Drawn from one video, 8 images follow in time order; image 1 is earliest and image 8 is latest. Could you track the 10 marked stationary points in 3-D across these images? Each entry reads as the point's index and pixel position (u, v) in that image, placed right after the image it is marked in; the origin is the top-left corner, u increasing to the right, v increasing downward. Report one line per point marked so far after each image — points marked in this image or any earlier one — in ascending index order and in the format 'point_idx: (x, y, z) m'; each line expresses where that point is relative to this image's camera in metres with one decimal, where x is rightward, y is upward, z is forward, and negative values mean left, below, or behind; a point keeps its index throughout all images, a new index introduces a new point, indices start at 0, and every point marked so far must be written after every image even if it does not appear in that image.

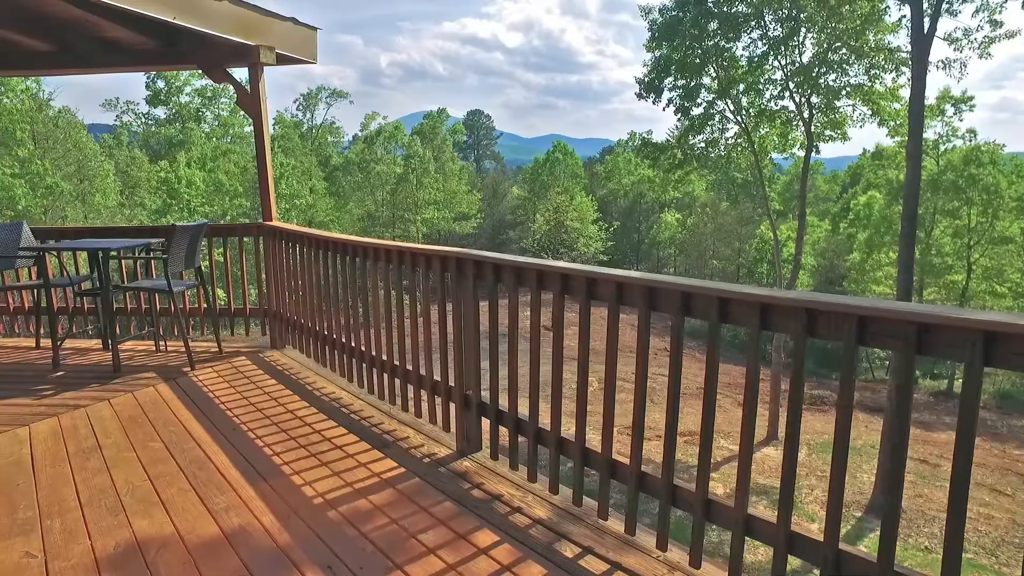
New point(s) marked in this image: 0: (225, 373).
0: (-1.8, -0.6, +4.5) m
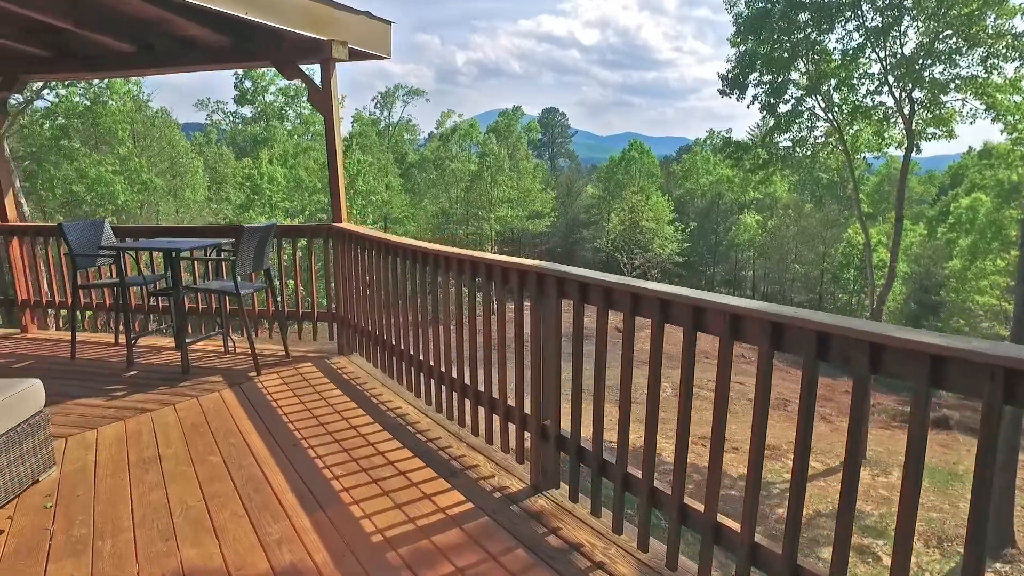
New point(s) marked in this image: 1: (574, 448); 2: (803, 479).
0: (-1.4, -0.6, +4.3) m
1: (+0.2, -0.6, +2.5) m
2: (+0.7, -0.5, +1.7) m
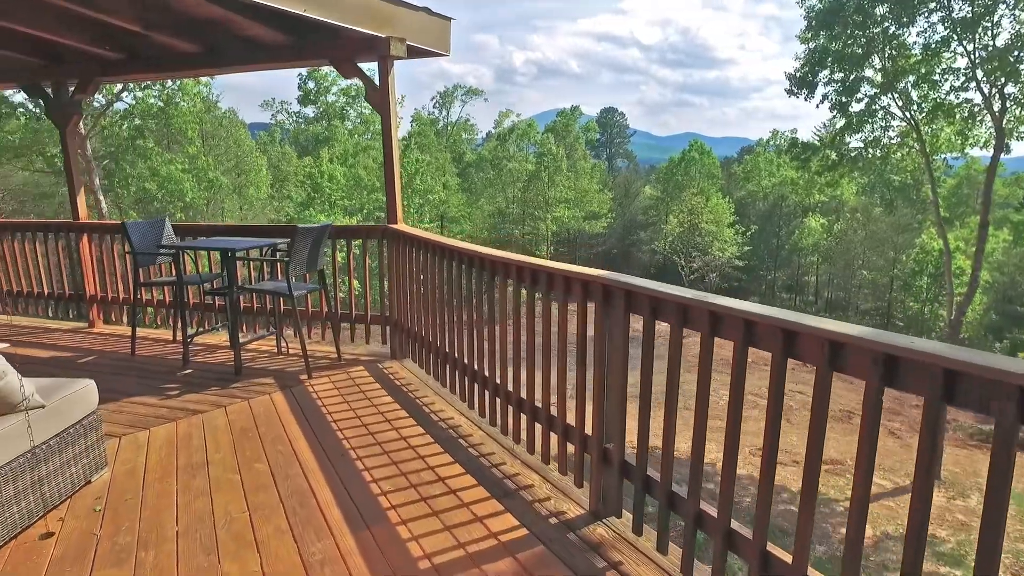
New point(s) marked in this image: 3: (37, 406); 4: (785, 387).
0: (-1.0, -0.6, +4.2) m
1: (+0.4, -0.6, +2.3) m
2: (+0.8, -0.5, +1.4) m
3: (-1.9, -0.5, +2.7) m
4: (+0.7, -0.2, +1.7) m
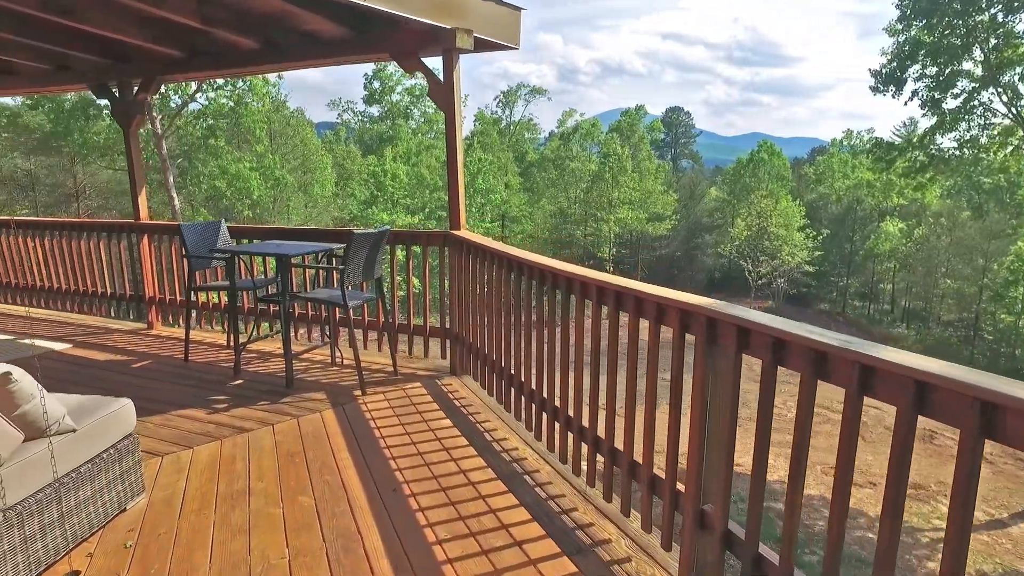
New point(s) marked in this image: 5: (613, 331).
0: (-0.6, -0.7, +3.9) m
1: (+0.6, -0.7, +1.9) m
2: (+1.0, -0.6, +1.0) m
3: (-1.6, -0.5, +2.5) m
4: (+0.8, -0.3, +1.2) m
5: (+0.4, -0.2, +2.4) m
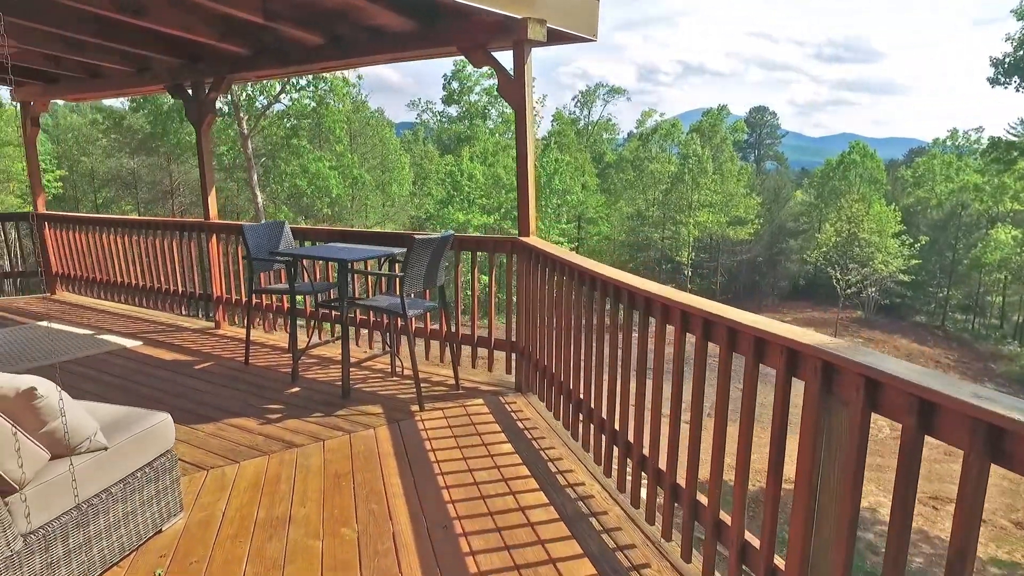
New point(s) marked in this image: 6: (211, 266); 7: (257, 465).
0: (-0.3, -0.7, +3.7) m
1: (+0.8, -0.8, +1.5) m
2: (+1.0, -0.7, +0.5) m
3: (-1.4, -0.5, +2.3) m
4: (+0.9, -0.4, +0.8) m
5: (+0.6, -0.2, +2.1) m
6: (-2.5, +0.2, +5.7) m
7: (-1.2, -0.8, +3.2) m
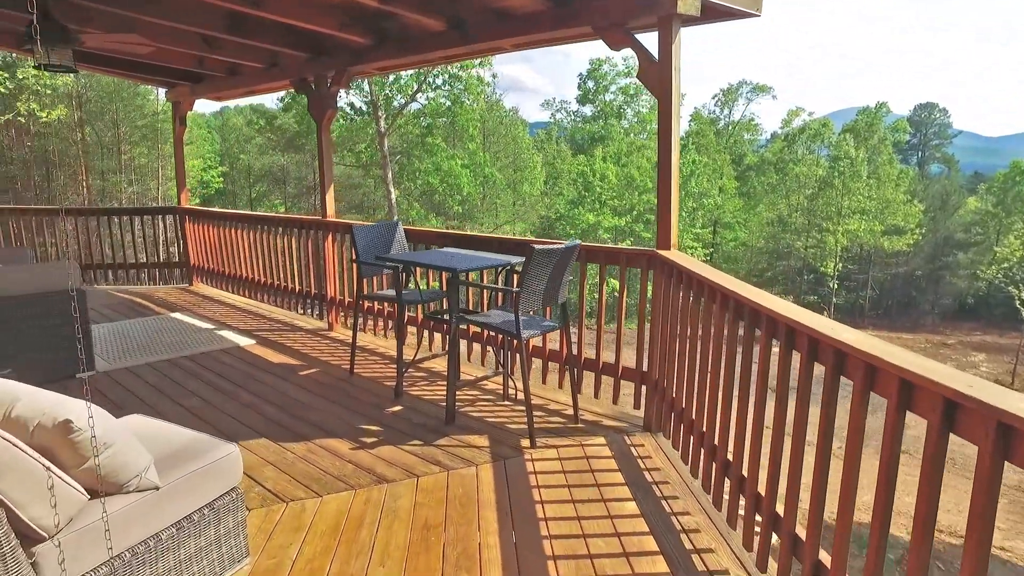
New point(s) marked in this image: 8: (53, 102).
0: (+0.3, -0.8, +3.1) m
1: (+0.9, -0.9, +0.8) m
2: (+1.0, -0.8, -0.2) m
3: (-1.0, -0.6, +2.0) m
4: (+0.9, -0.6, +0.1) m
5: (+0.8, -0.3, +1.4) m
6: (-1.5, +0.2, +5.6) m
7: (-0.7, -0.9, +2.8) m
8: (-12.2, +4.9, +18.4) m
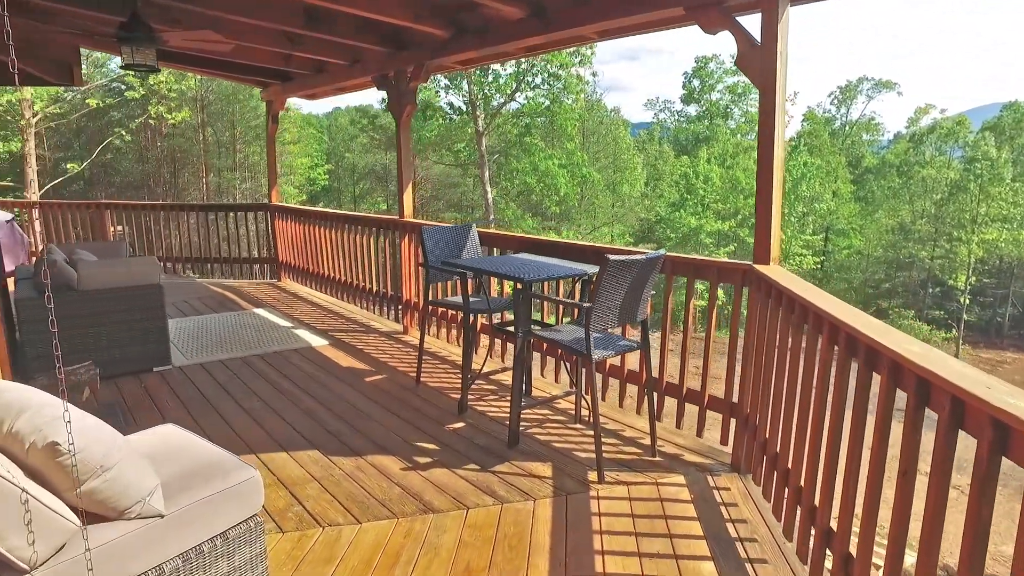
0: (+0.5, -0.9, +2.7) m
1: (+0.8, -1.0, +0.3) m
2: (+0.7, -0.9, -0.7) m
3: (-0.9, -0.6, +1.8) m
4: (+0.8, -0.6, -0.3) m
5: (+0.8, -0.4, +0.9) m
6: (-0.9, +0.2, +5.4) m
7: (-0.5, -0.9, +2.5) m
8: (-9.5, +5.2, +19.6) m
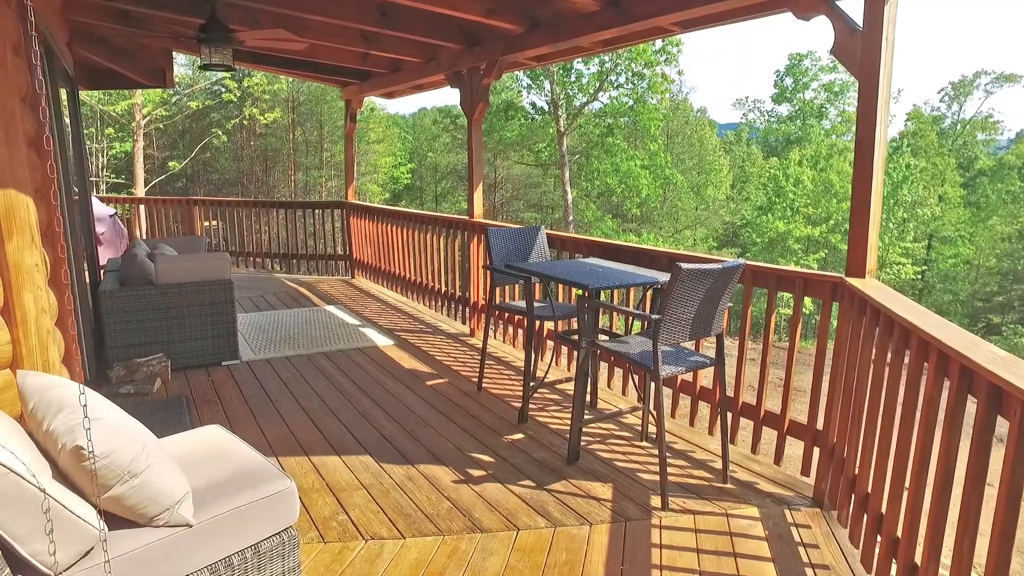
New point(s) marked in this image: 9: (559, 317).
0: (+0.7, -0.9, +2.5) m
1: (+0.7, -1.1, +0.1) m
2: (+0.6, -1.0, -0.9) m
3: (-0.8, -0.6, +1.7) m
4: (+0.6, -0.7, -0.6) m
5: (+0.8, -0.5, +0.7) m
6: (-0.3, +0.2, +5.3) m
7: (-0.3, -0.9, +2.4) m
8: (-7.1, +5.4, +20.4) m
9: (+0.3, -0.1, +3.6) m
